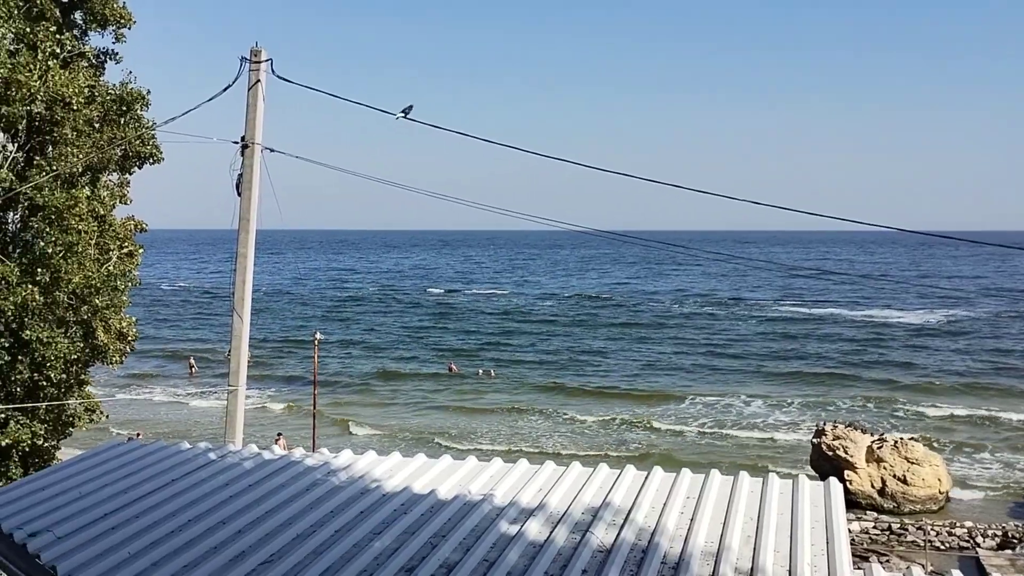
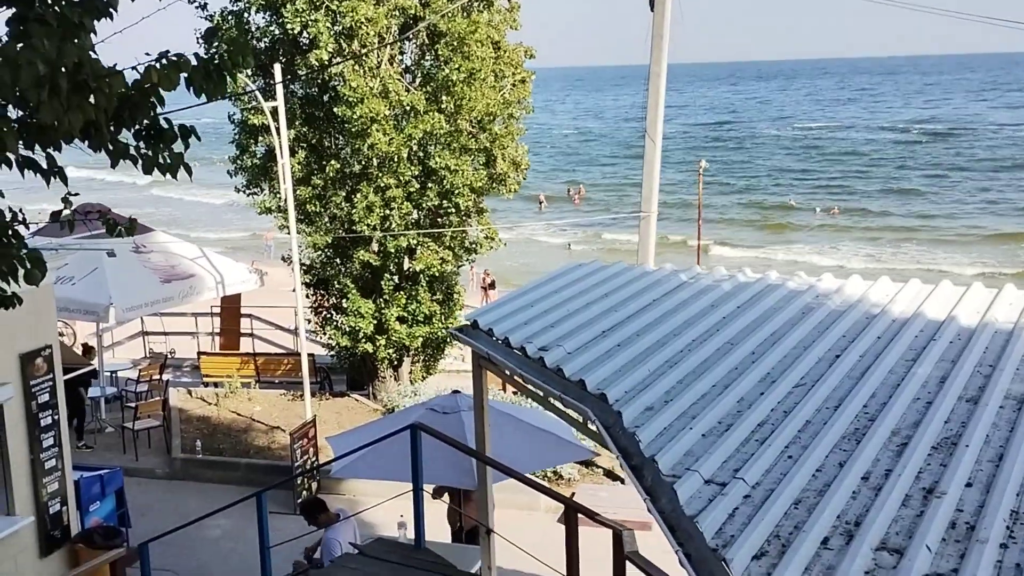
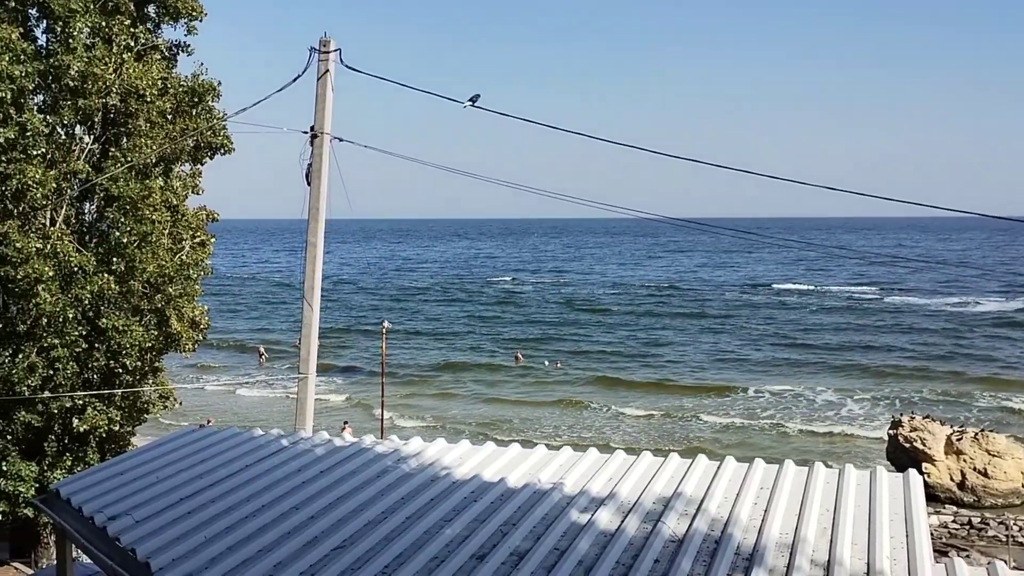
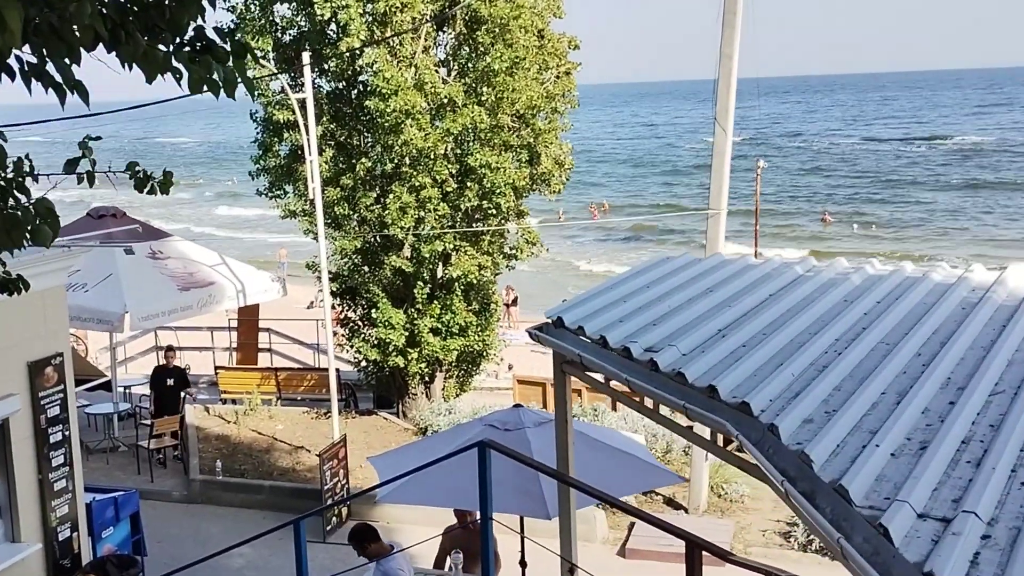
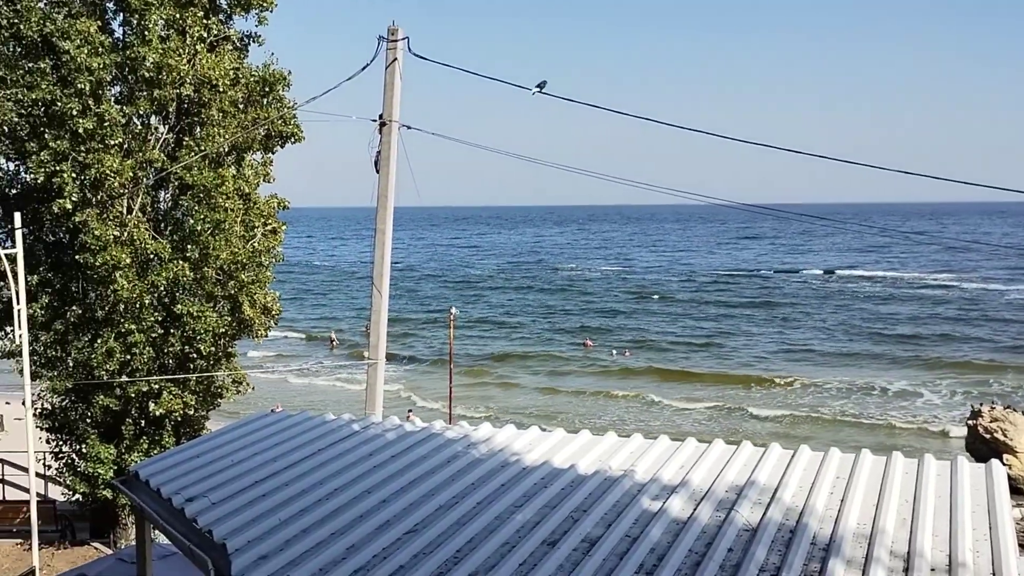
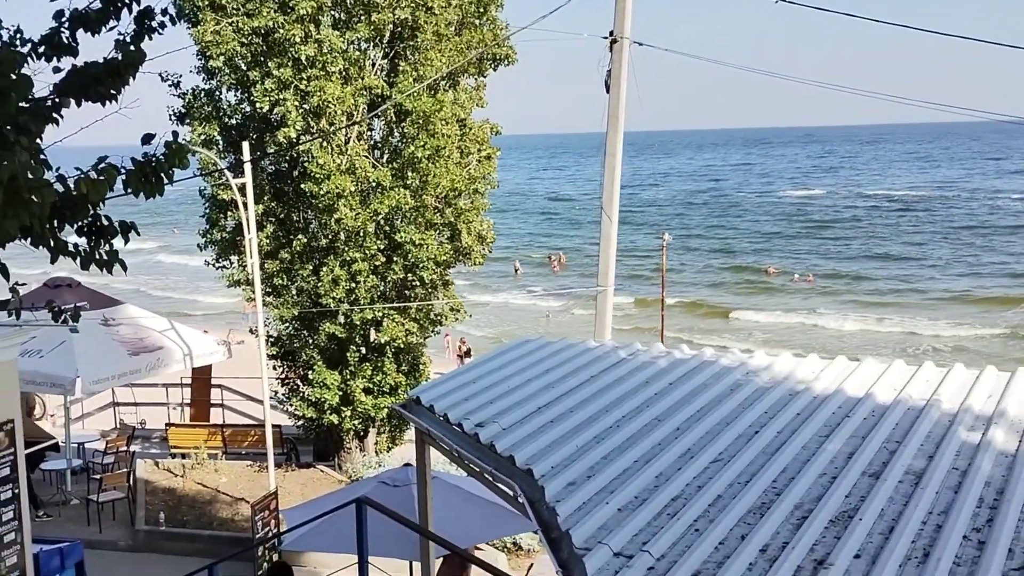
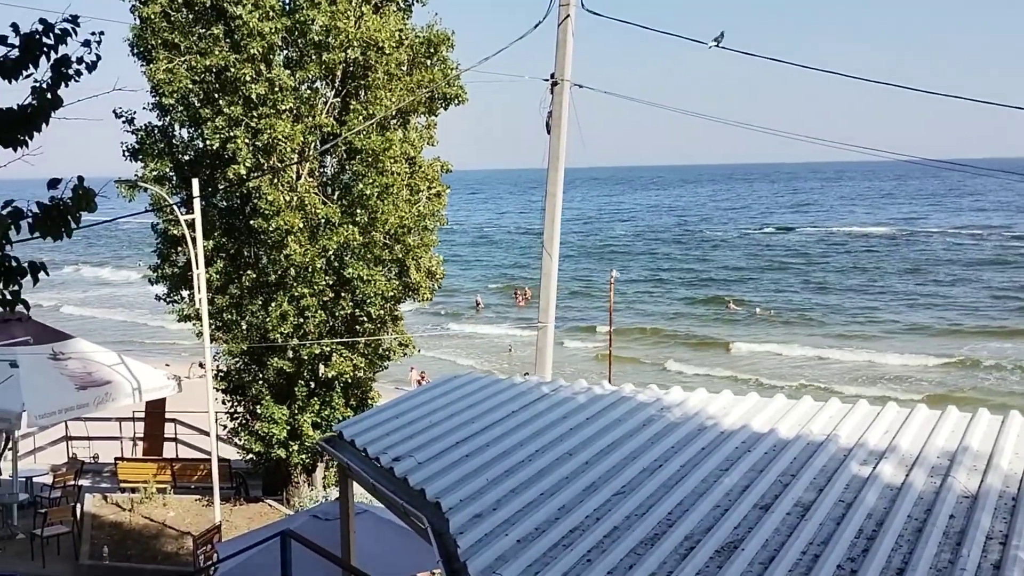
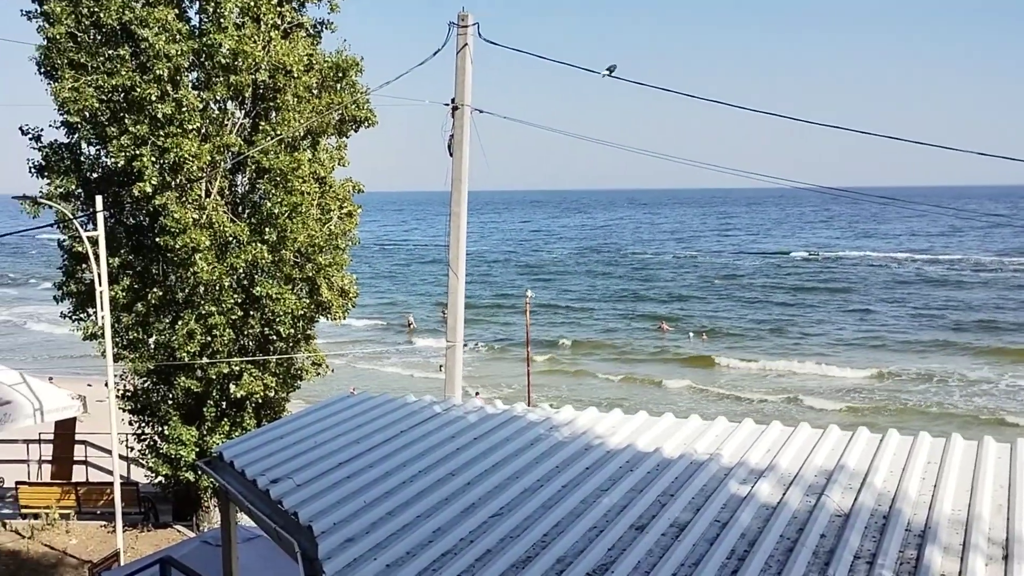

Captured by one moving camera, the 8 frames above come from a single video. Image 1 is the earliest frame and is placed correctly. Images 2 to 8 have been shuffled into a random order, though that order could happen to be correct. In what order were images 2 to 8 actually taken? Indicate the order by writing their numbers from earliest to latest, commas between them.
3, 5, 8, 7, 6, 2, 4
